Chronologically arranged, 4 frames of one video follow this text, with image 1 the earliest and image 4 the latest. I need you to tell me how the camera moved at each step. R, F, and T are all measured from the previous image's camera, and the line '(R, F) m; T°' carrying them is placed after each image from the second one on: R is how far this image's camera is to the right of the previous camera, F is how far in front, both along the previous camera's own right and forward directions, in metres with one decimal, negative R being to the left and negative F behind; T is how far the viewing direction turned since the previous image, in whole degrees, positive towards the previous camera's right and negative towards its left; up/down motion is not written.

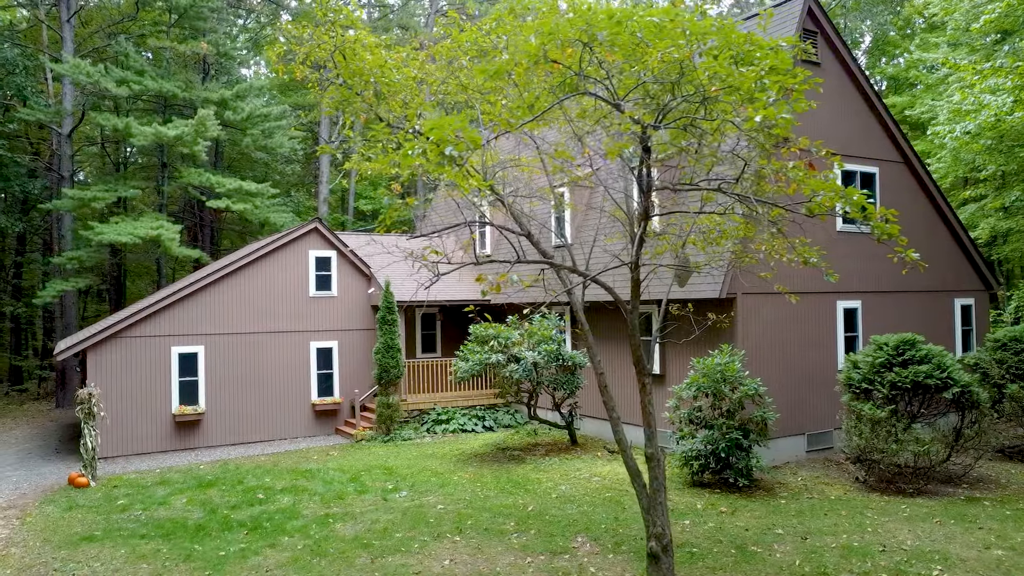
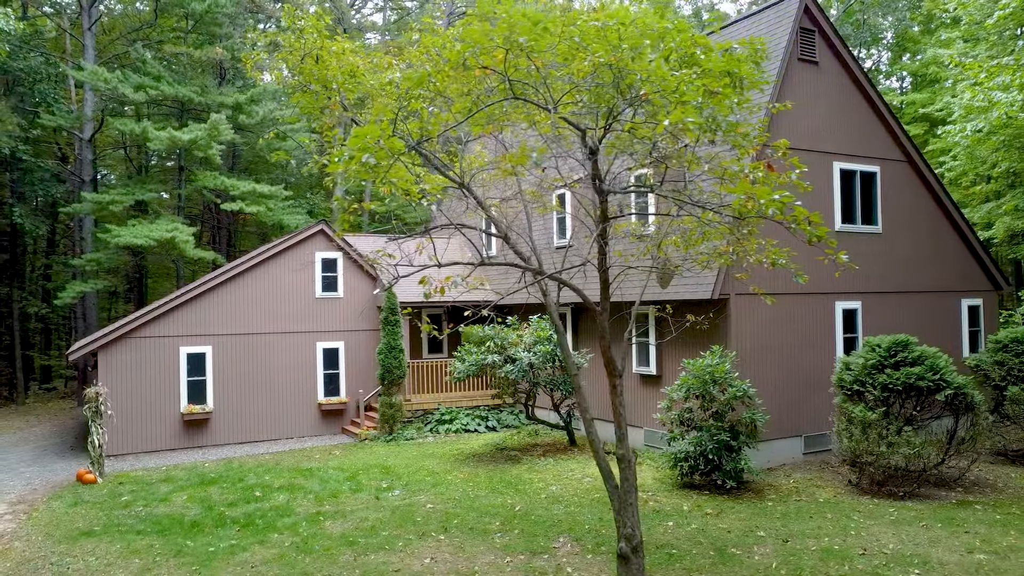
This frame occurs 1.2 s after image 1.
(+0.5, -0.1) m; -2°
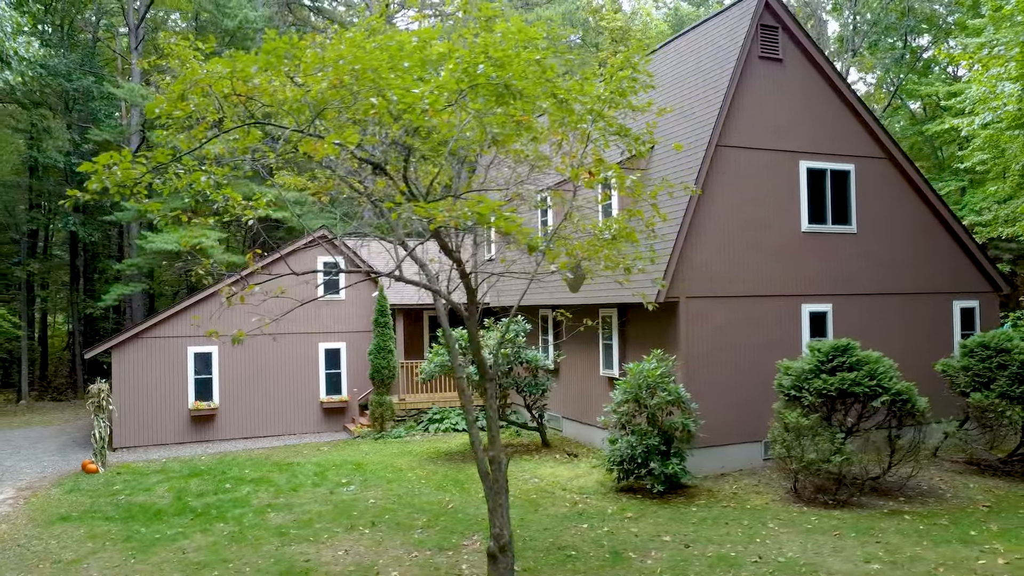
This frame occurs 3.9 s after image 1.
(+2.1, -0.2) m; -6°
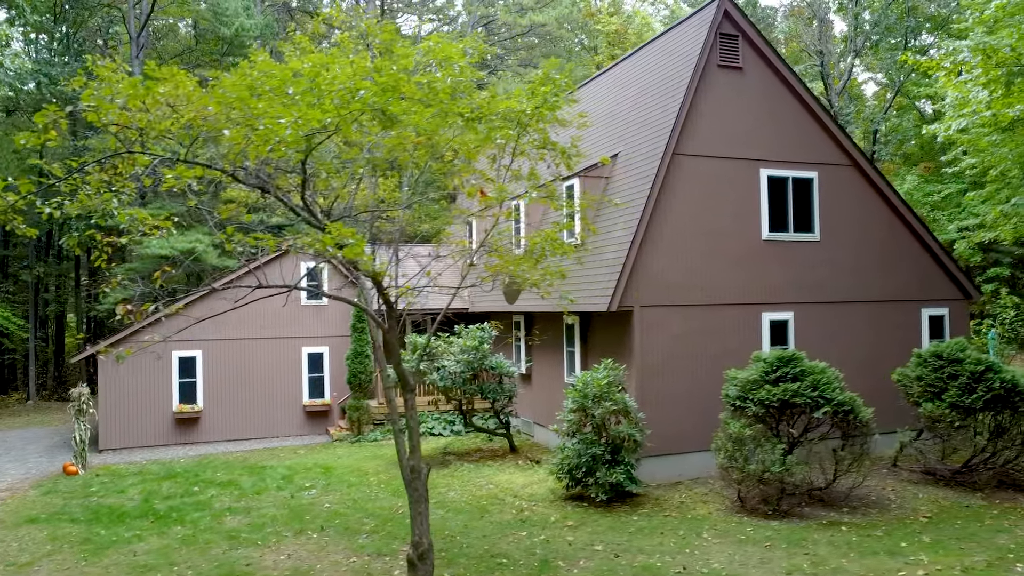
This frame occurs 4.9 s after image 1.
(+1.0, -0.1) m; -1°
